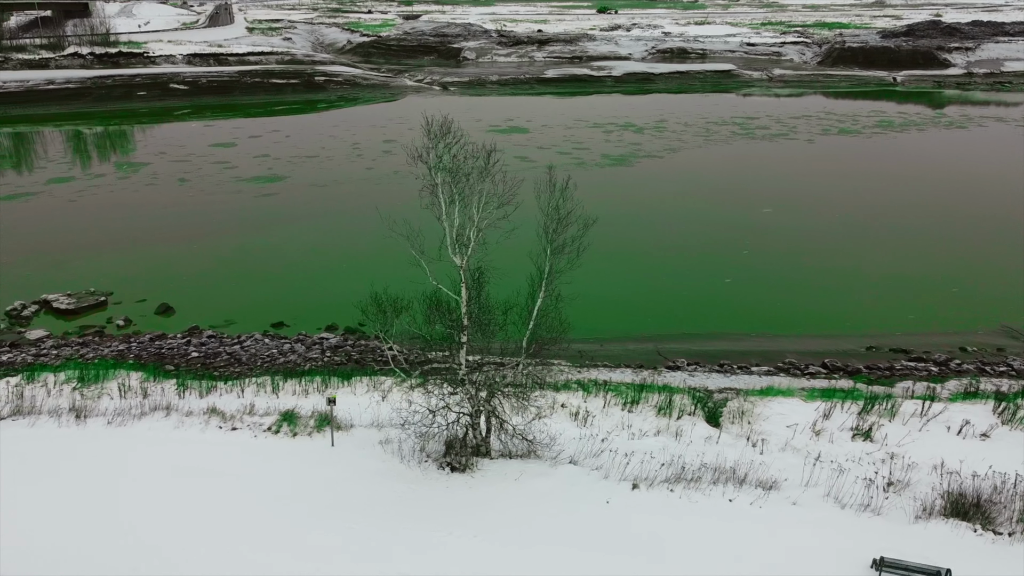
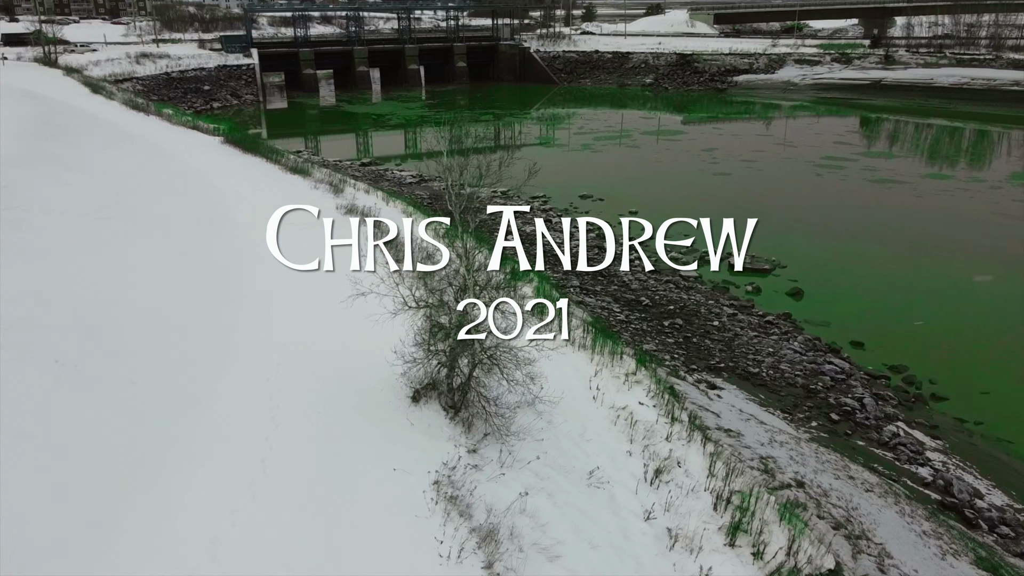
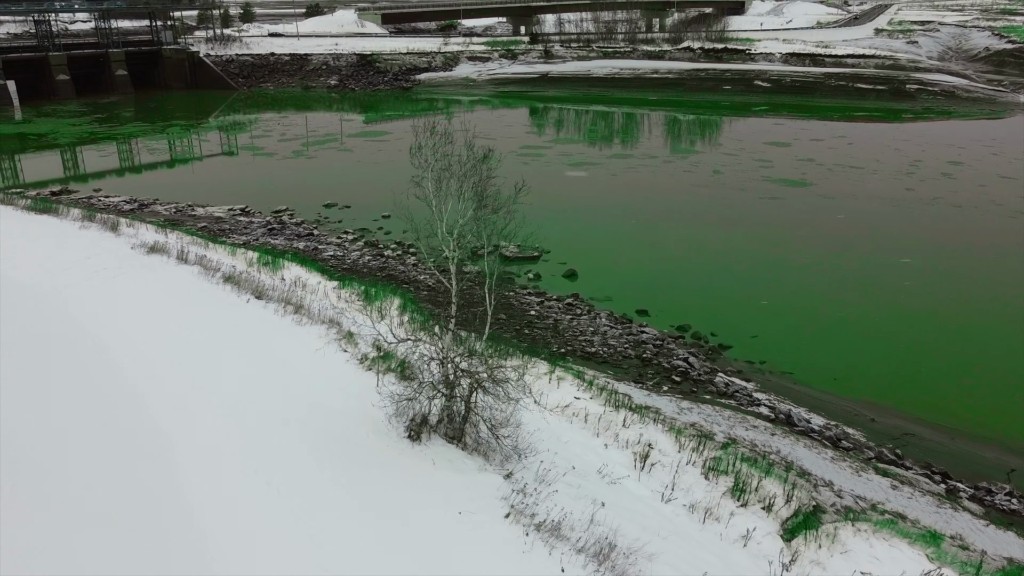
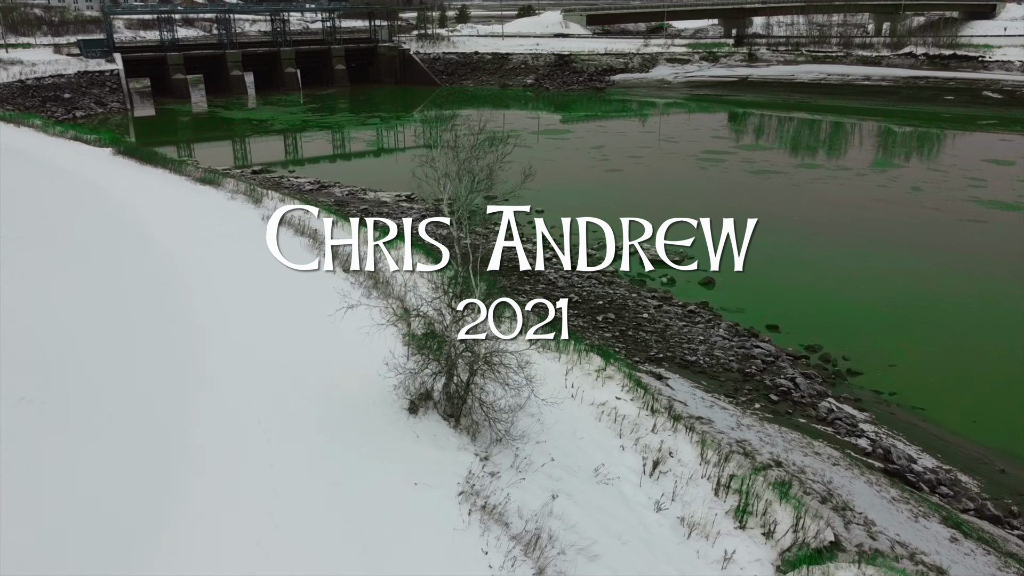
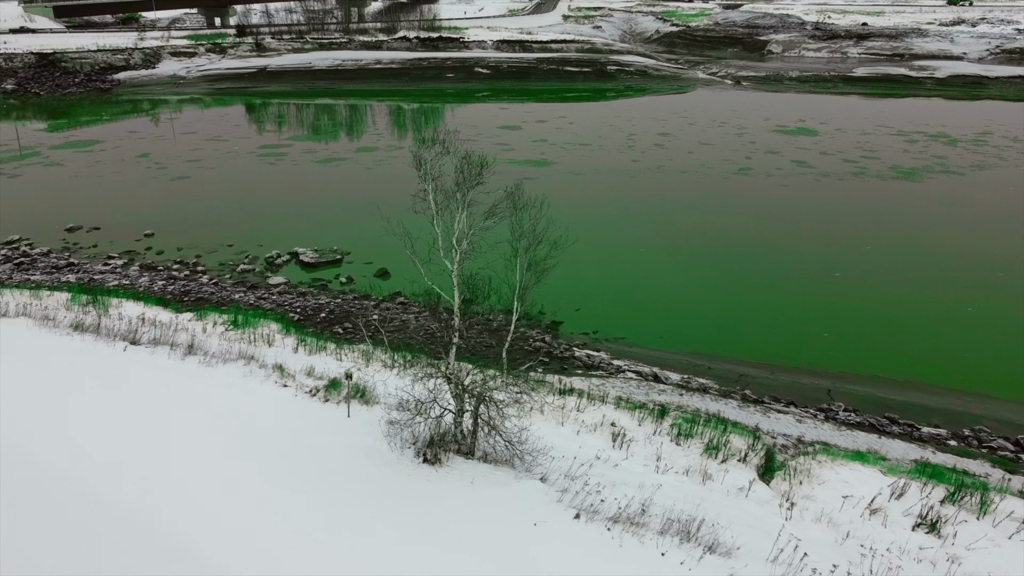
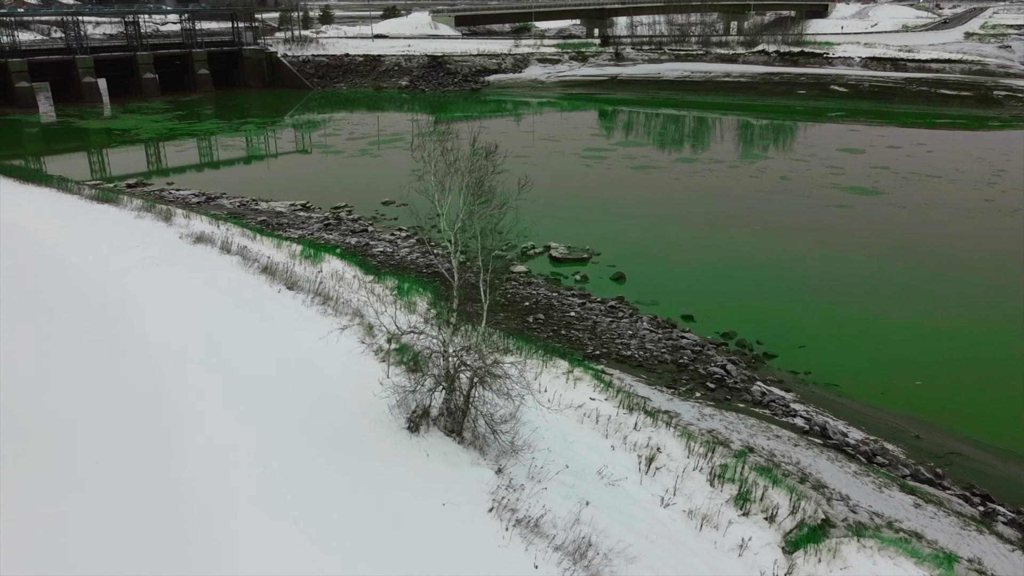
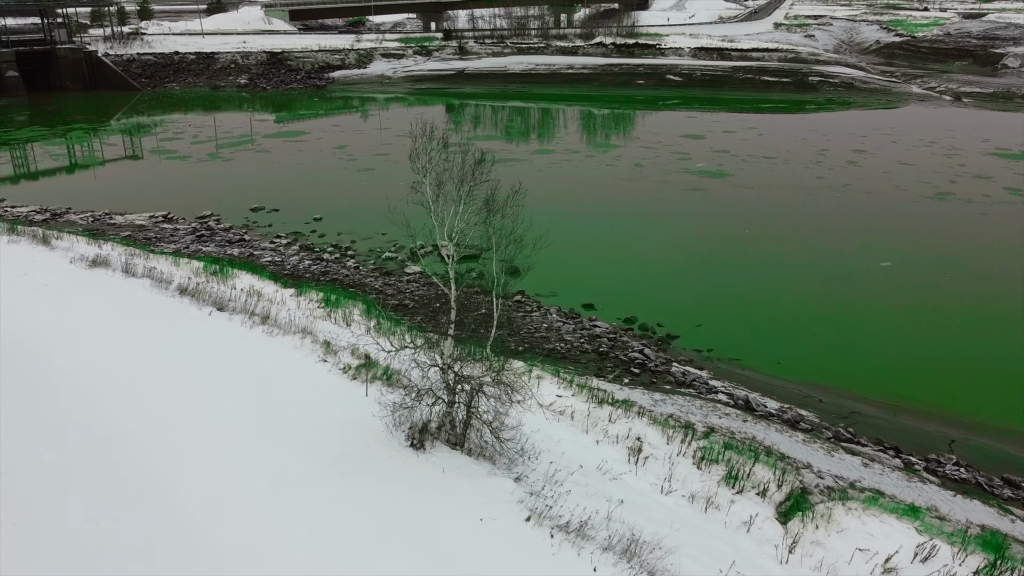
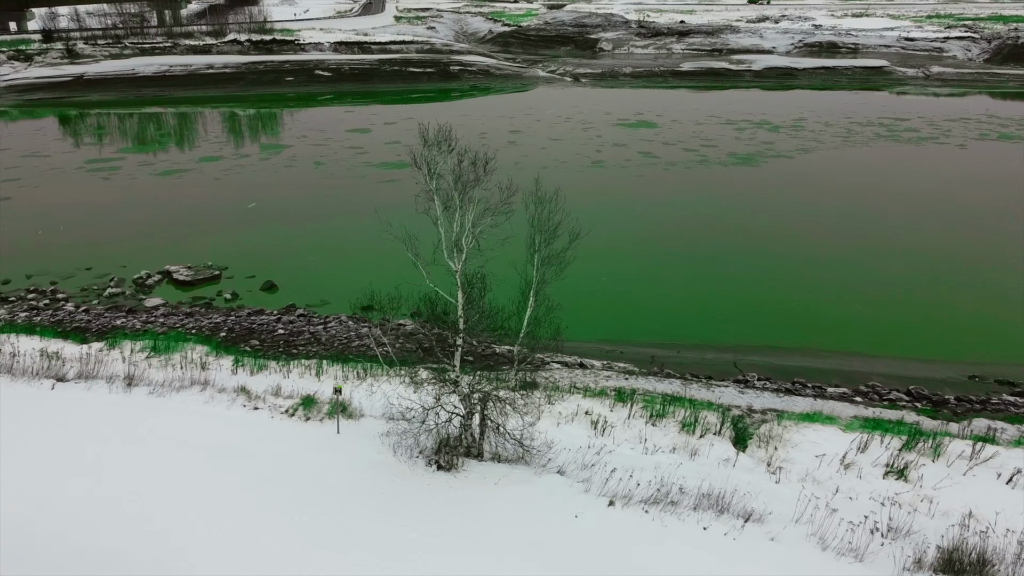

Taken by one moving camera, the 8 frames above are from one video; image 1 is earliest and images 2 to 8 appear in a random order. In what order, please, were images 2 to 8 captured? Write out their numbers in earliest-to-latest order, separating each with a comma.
8, 5, 7, 3, 6, 4, 2
